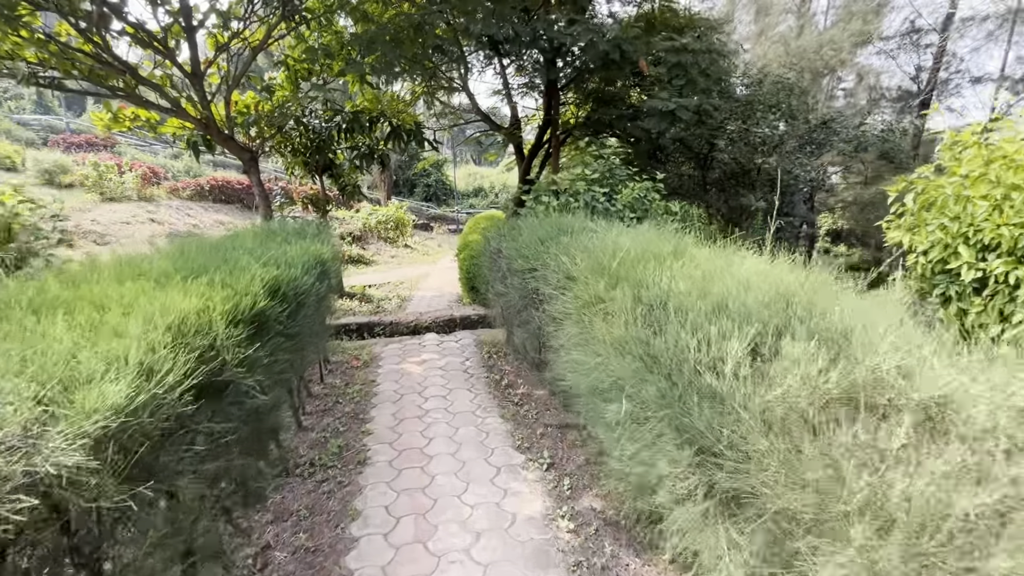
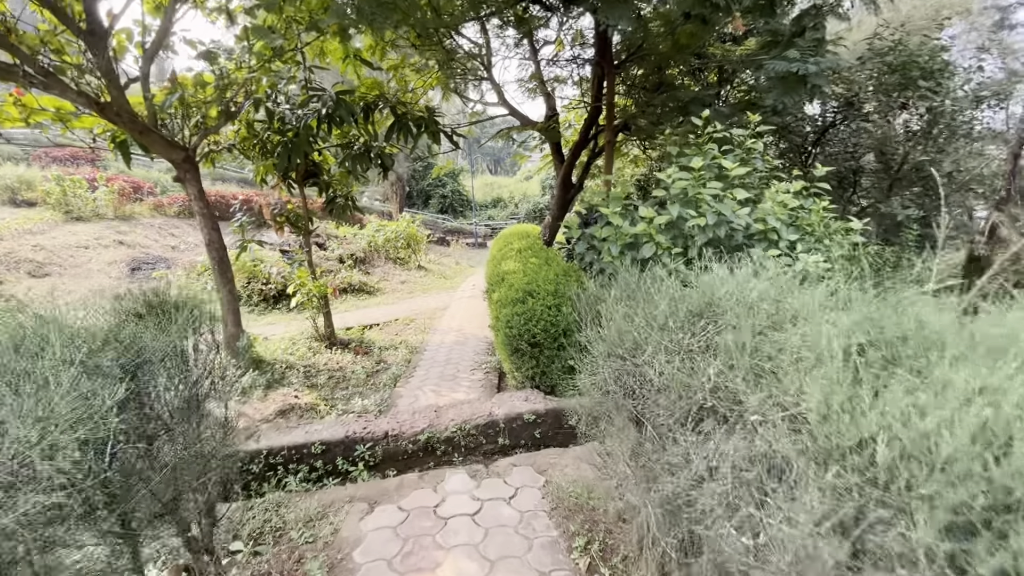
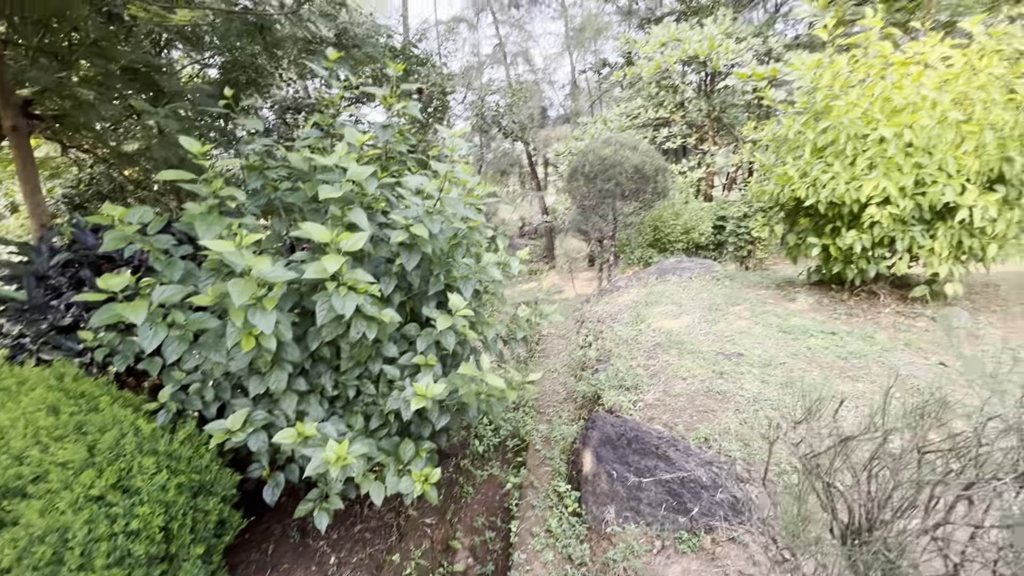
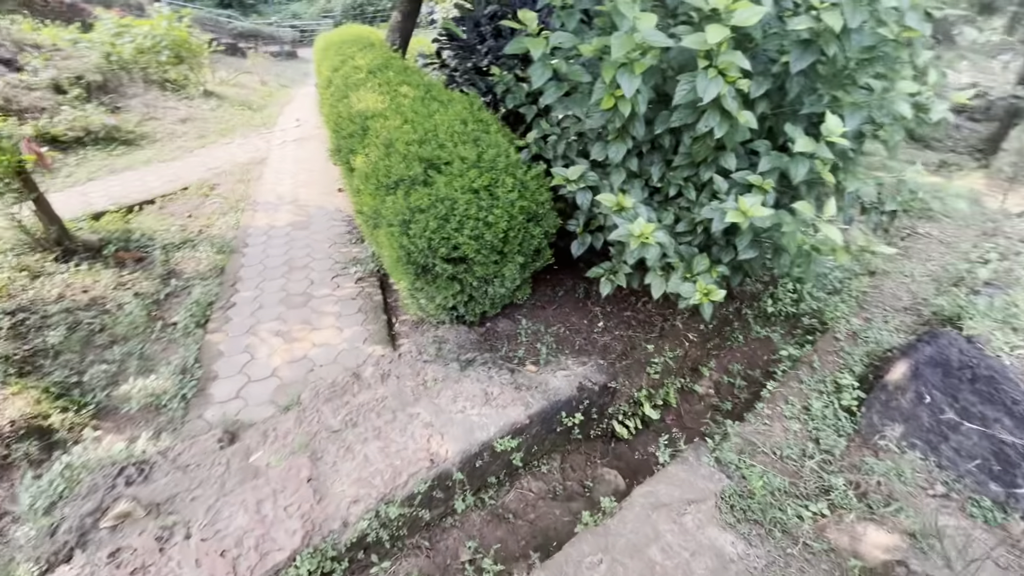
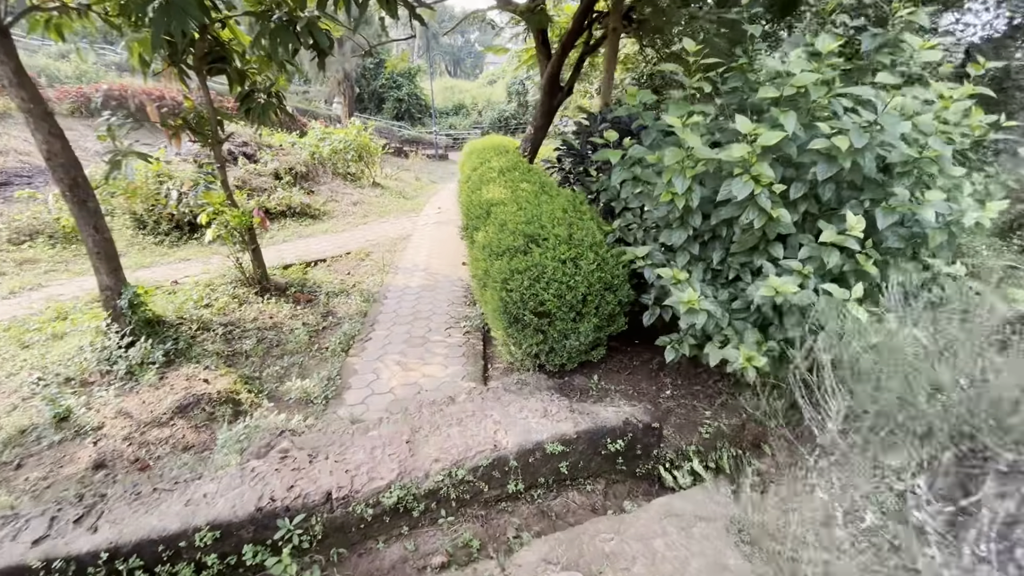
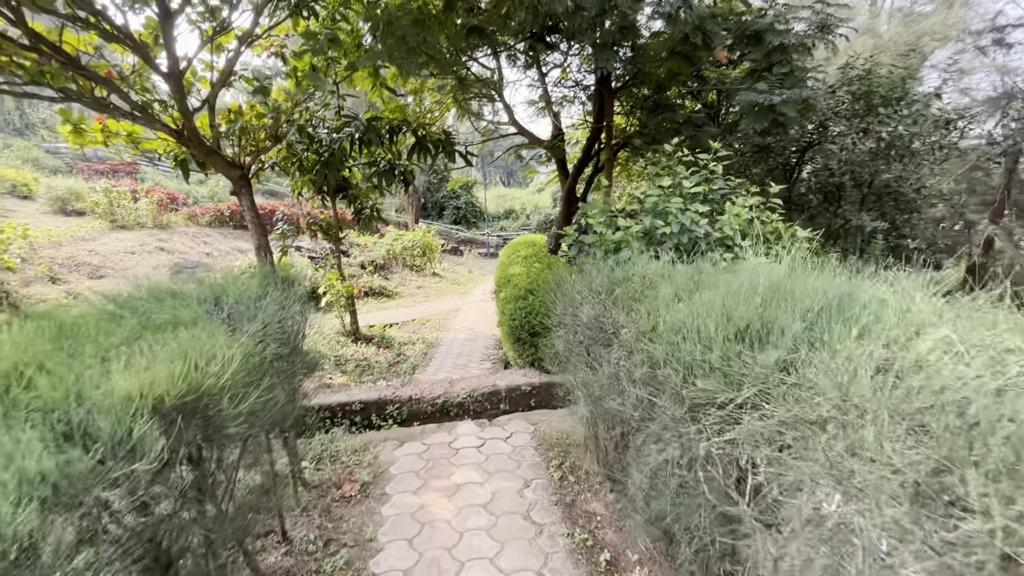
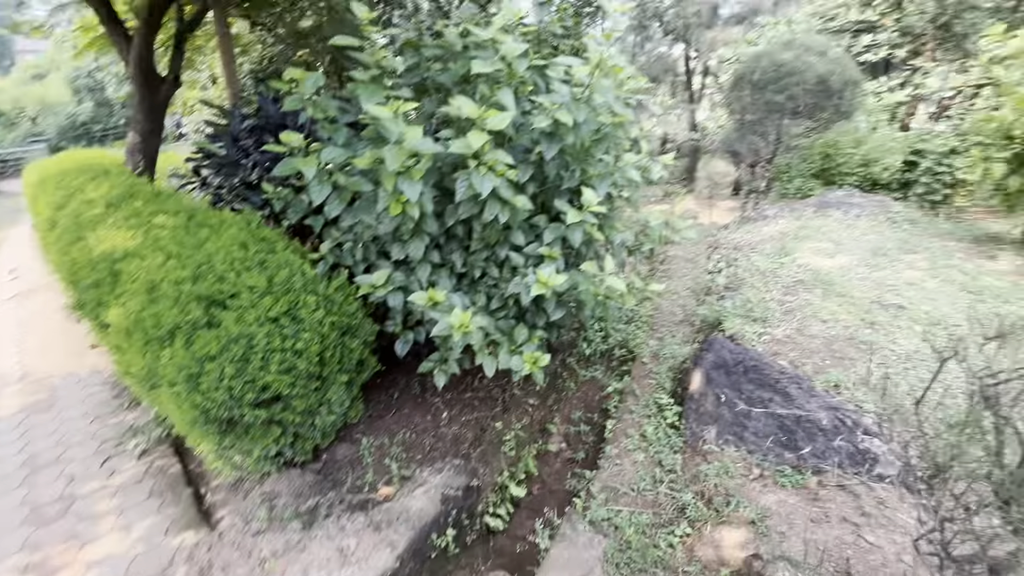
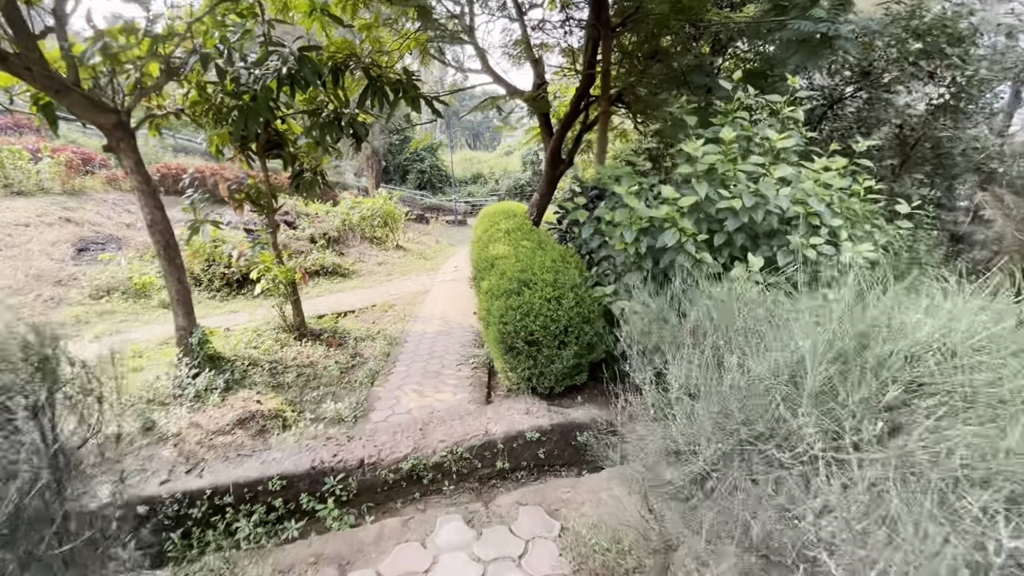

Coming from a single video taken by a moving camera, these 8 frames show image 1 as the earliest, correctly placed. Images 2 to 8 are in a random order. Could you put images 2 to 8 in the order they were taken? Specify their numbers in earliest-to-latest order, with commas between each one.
6, 2, 8, 5, 4, 7, 3
